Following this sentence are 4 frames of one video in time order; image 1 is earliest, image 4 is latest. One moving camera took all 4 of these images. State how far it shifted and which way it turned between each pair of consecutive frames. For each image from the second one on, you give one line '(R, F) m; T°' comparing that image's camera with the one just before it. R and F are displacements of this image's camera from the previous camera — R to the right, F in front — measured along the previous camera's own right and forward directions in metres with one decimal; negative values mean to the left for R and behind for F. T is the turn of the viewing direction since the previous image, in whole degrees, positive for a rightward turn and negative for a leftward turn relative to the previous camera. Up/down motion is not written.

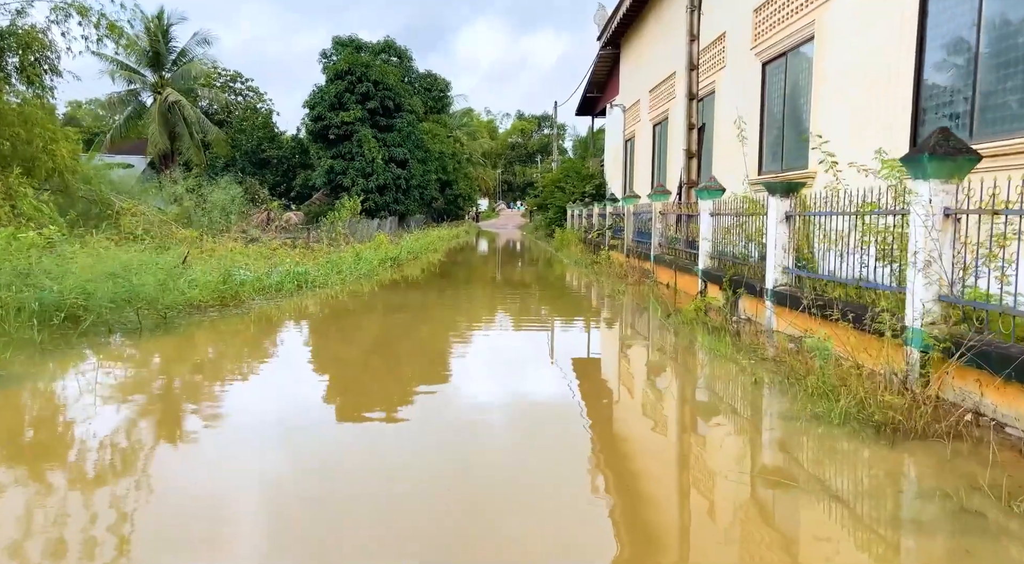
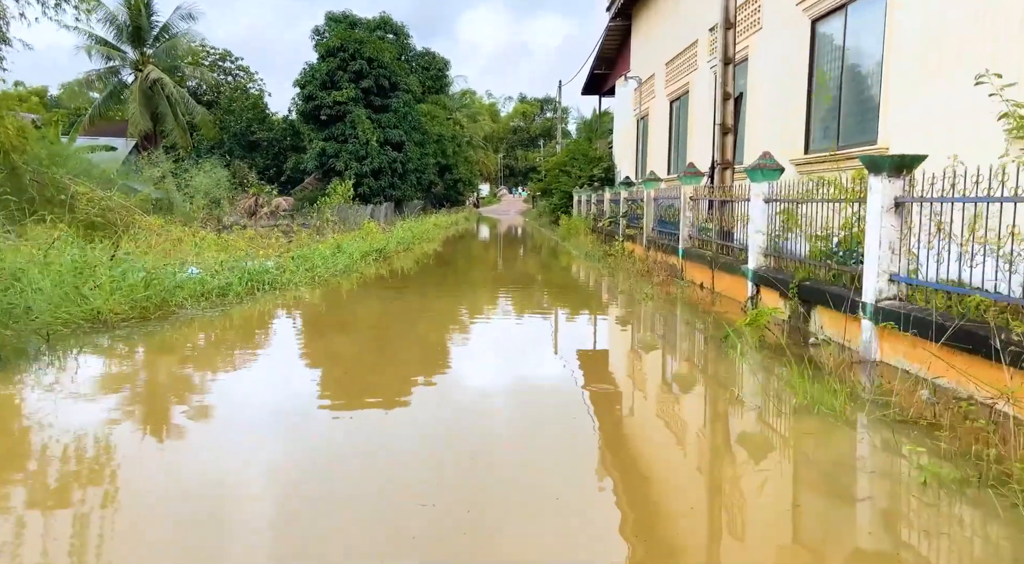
(0.0, +1.0) m; 0°
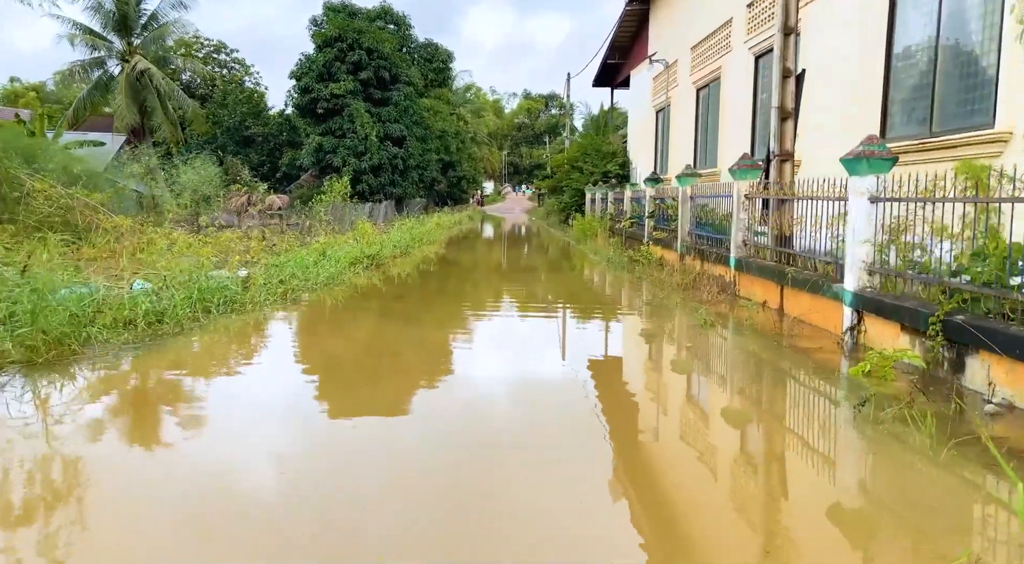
(-0.1, +1.0) m; 0°
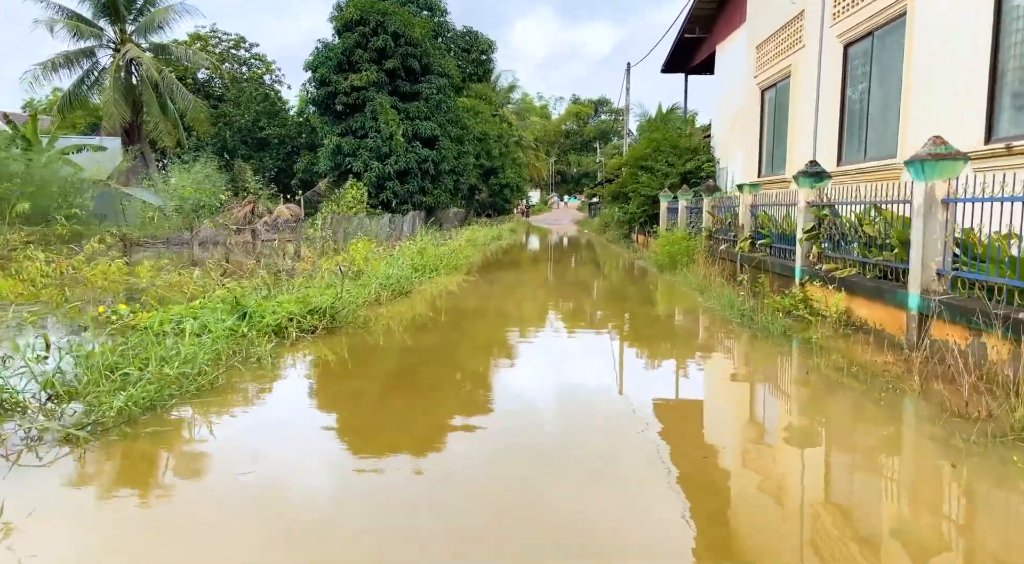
(-0.1, +3.0) m; -4°
